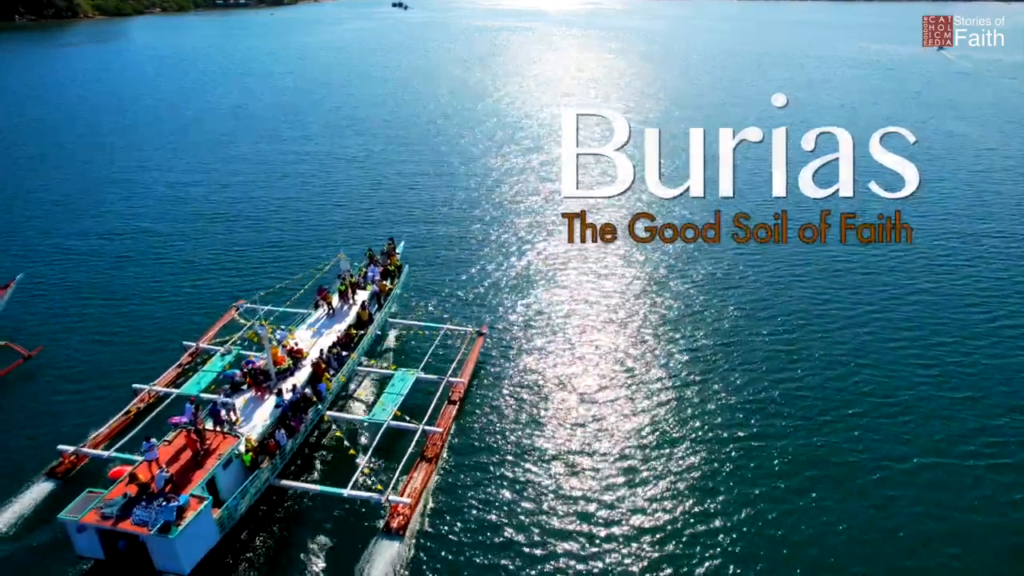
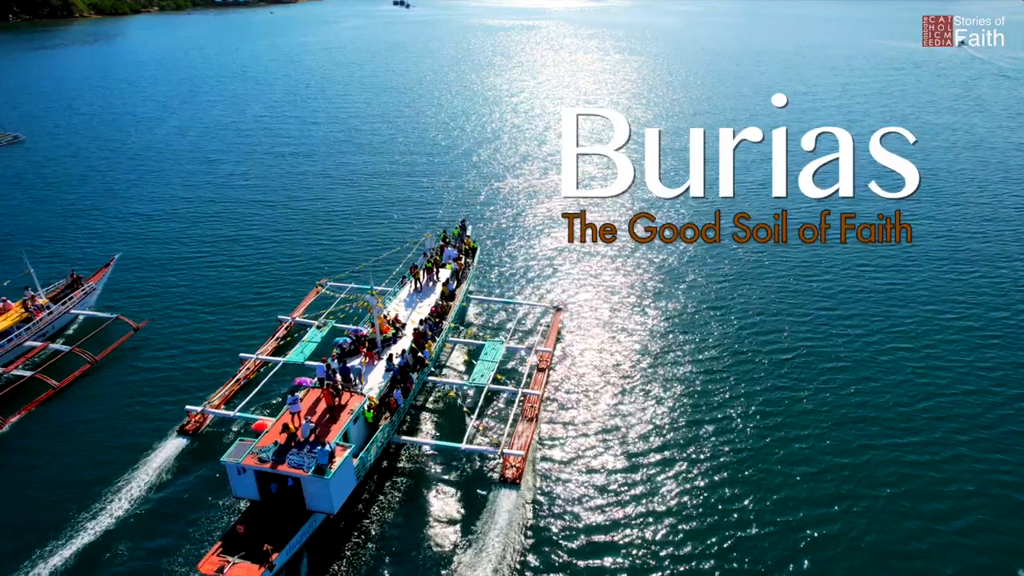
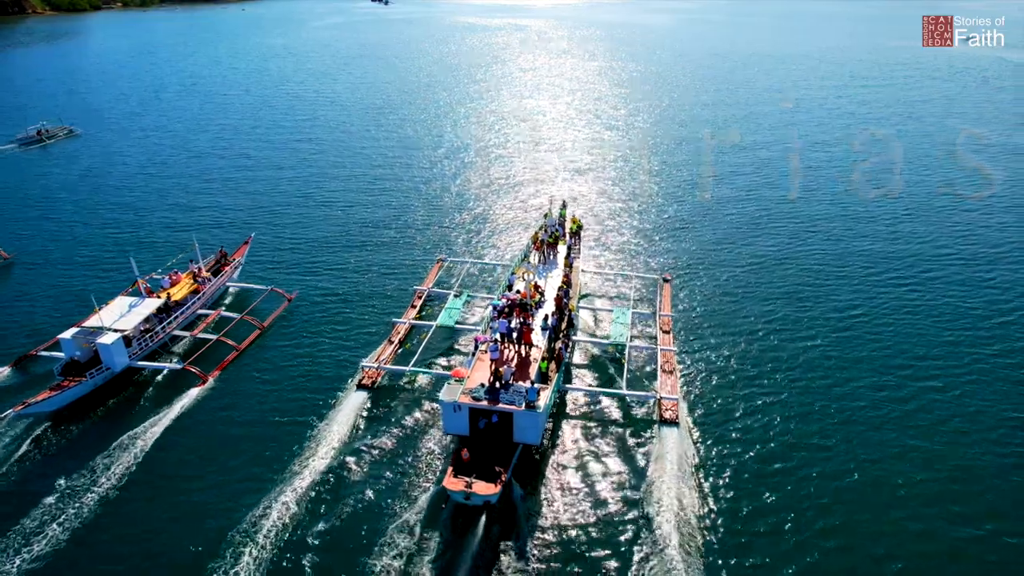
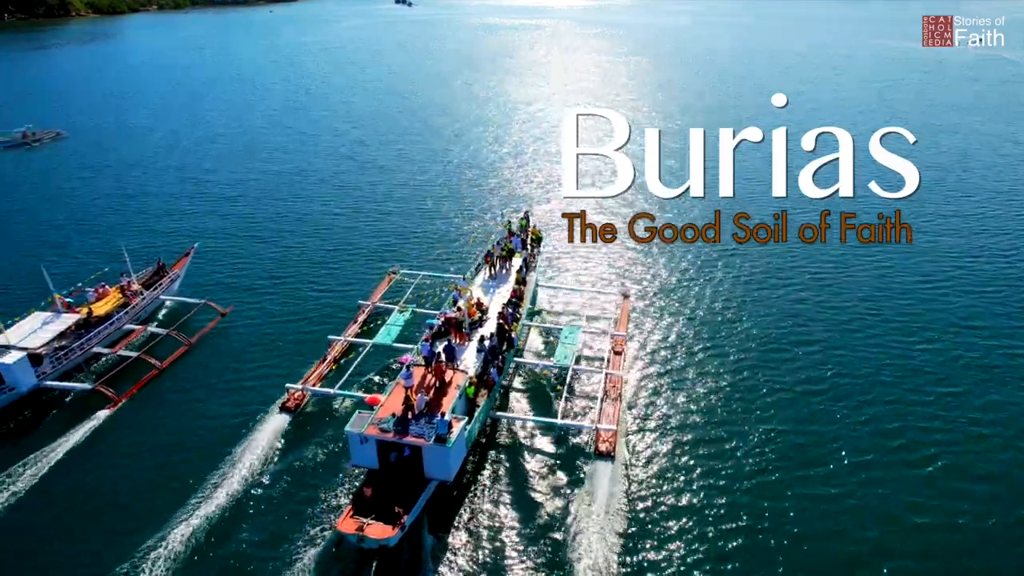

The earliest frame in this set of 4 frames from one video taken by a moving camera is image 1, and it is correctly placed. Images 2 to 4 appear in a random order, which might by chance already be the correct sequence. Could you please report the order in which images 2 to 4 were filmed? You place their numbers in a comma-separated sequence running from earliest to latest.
2, 4, 3
